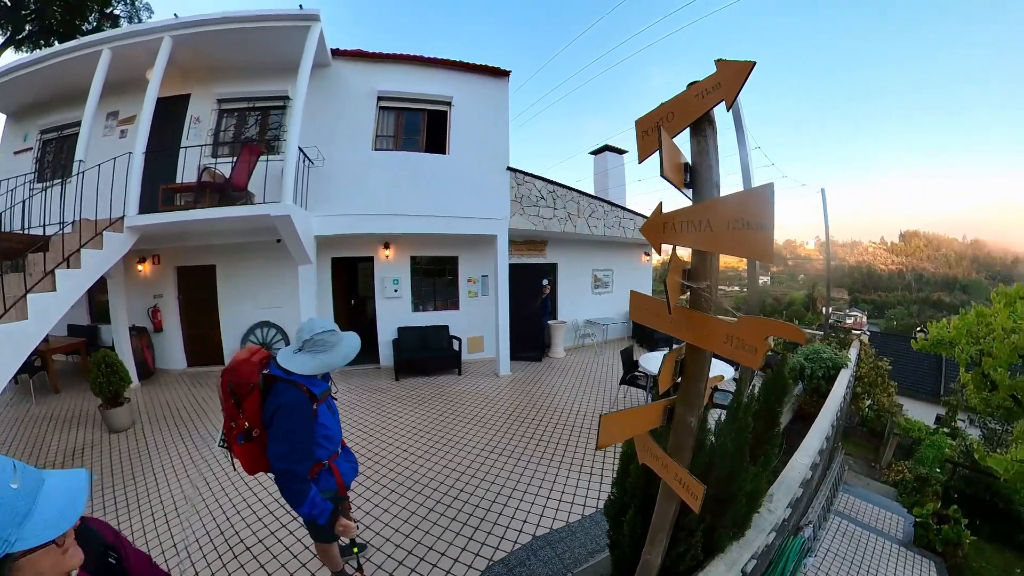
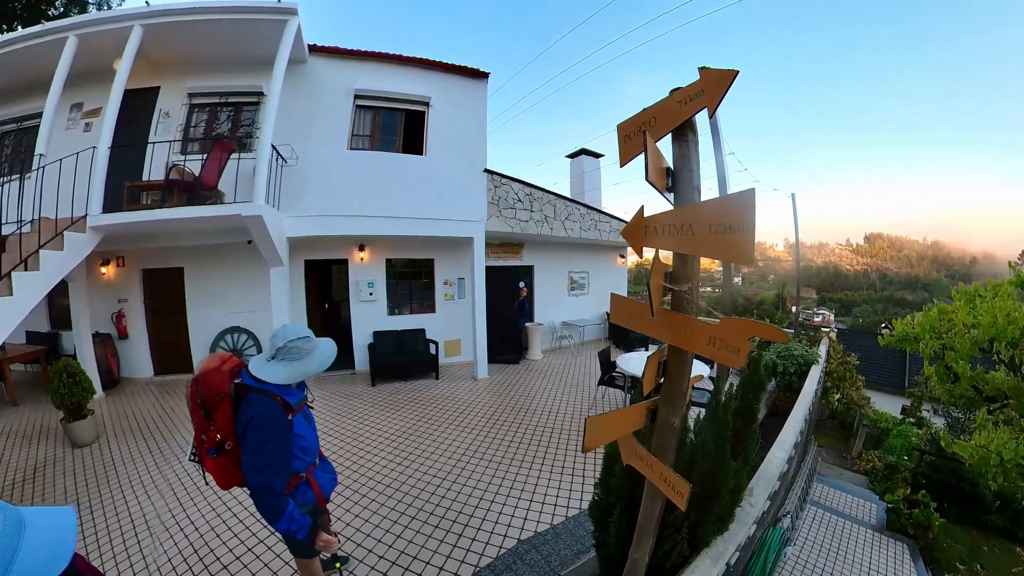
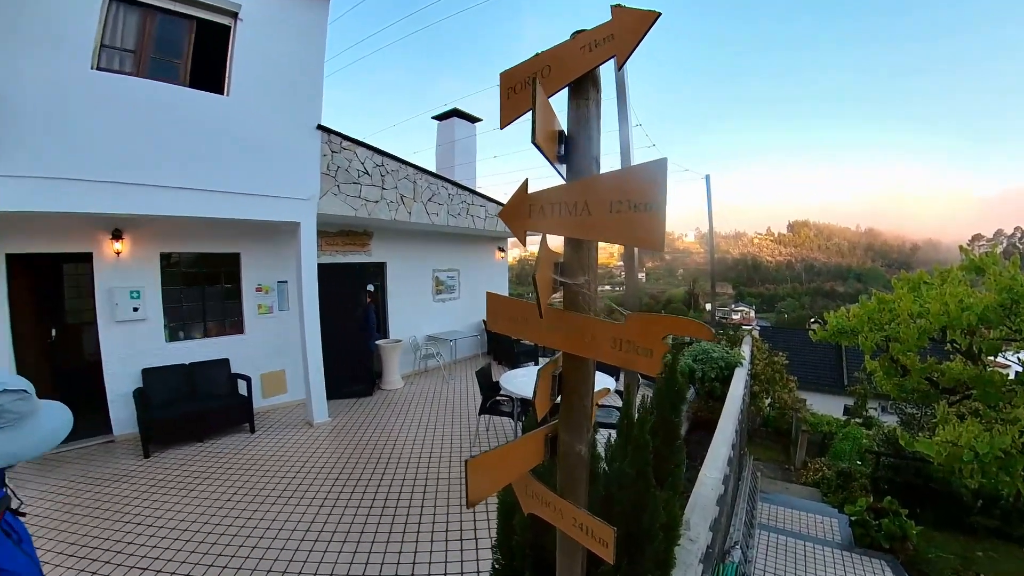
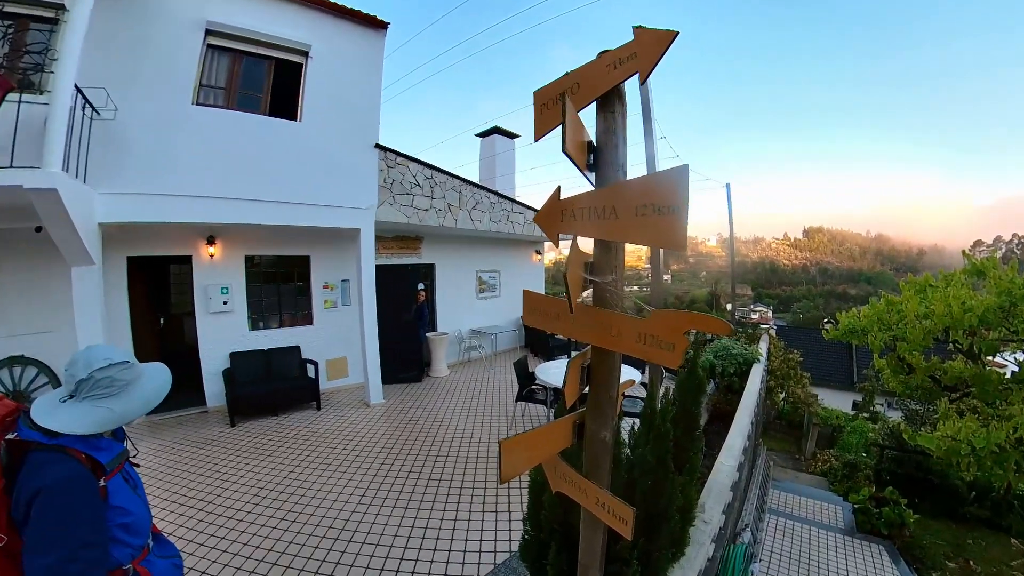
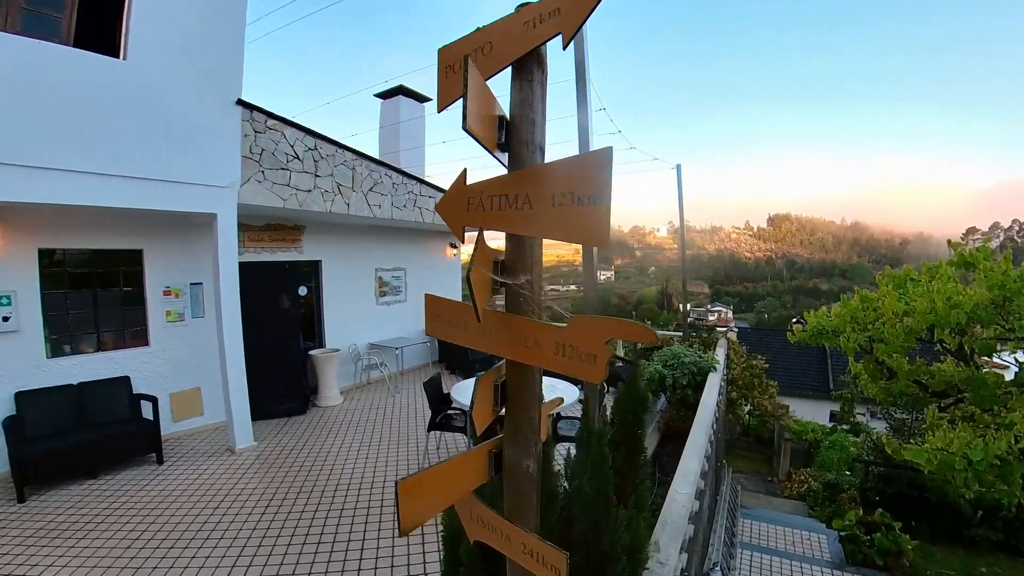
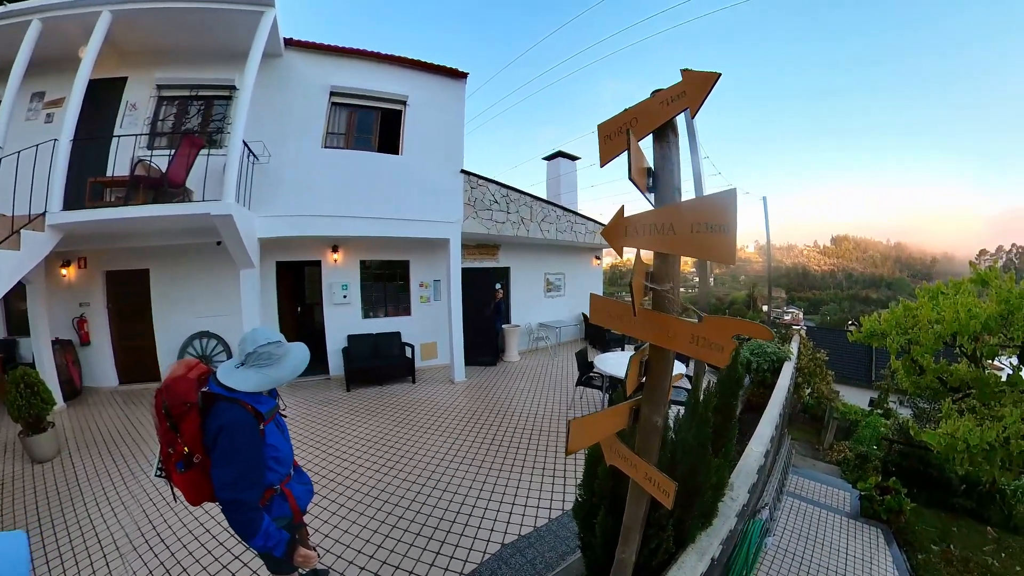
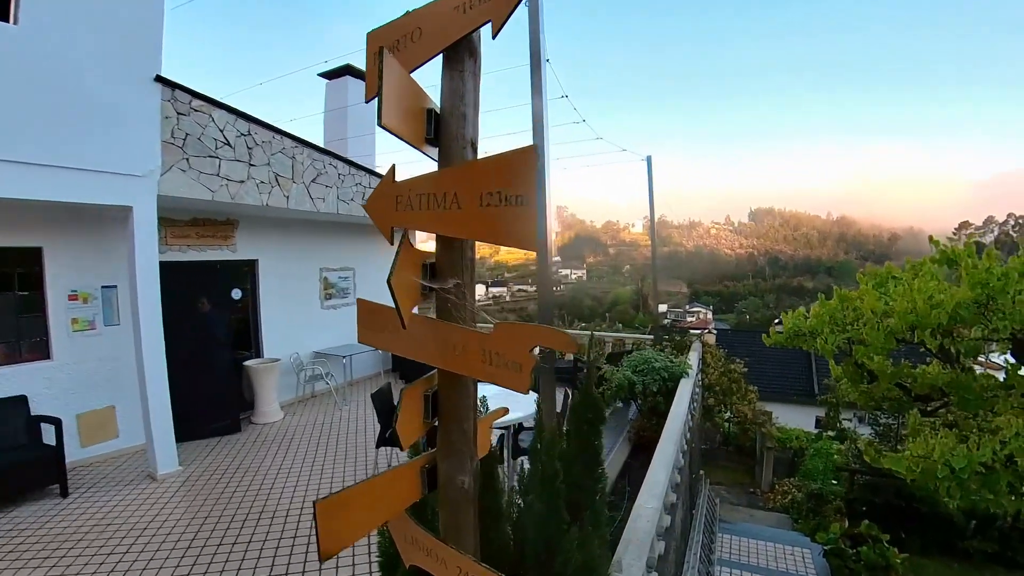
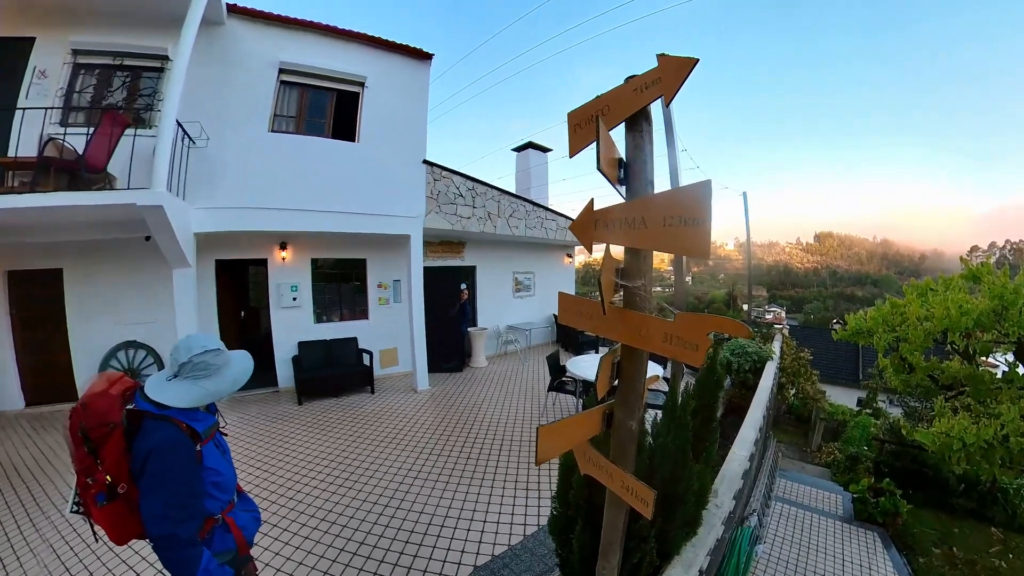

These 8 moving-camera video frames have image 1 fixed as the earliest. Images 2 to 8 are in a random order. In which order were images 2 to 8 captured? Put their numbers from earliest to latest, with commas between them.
2, 6, 8, 4, 3, 5, 7
